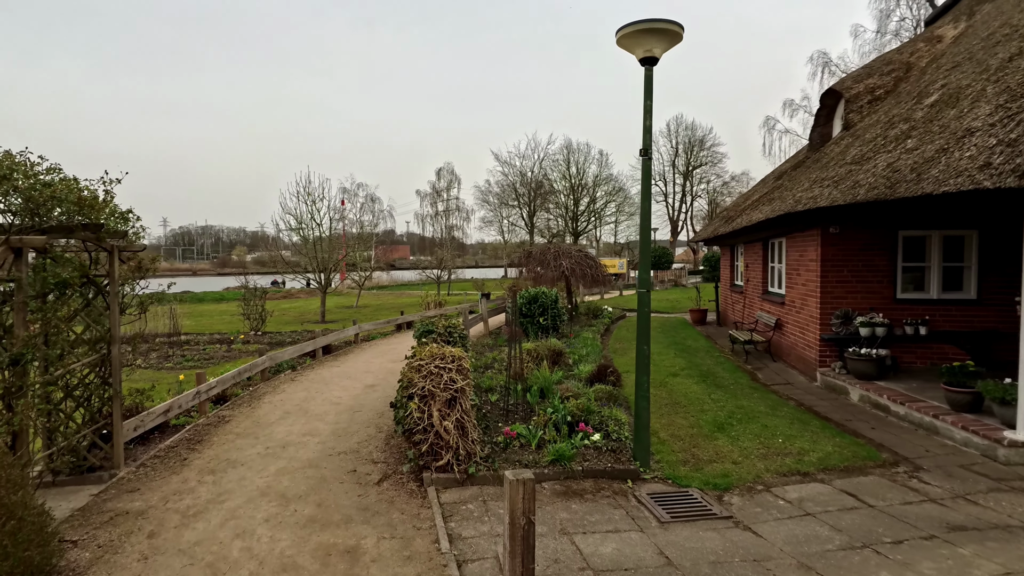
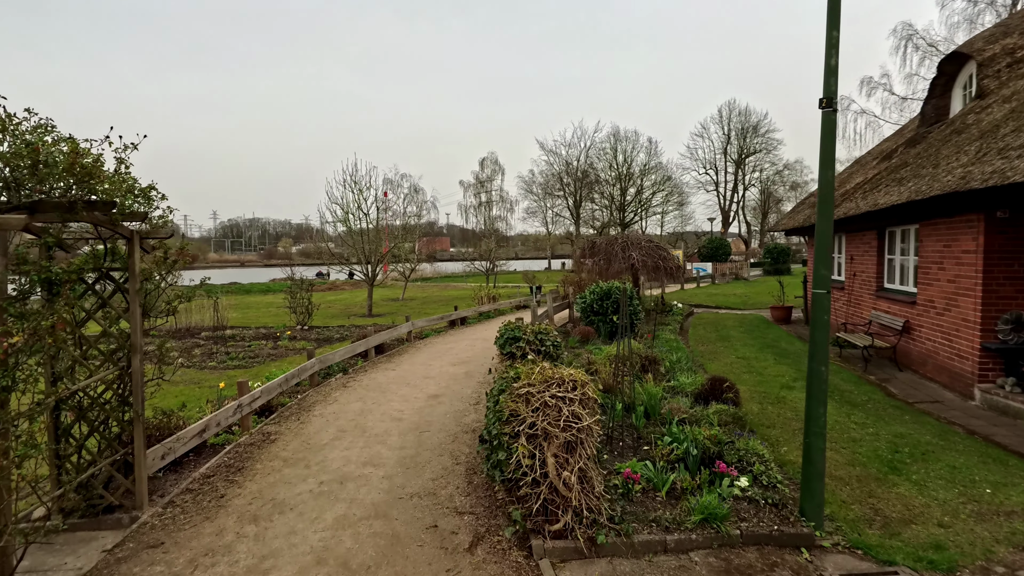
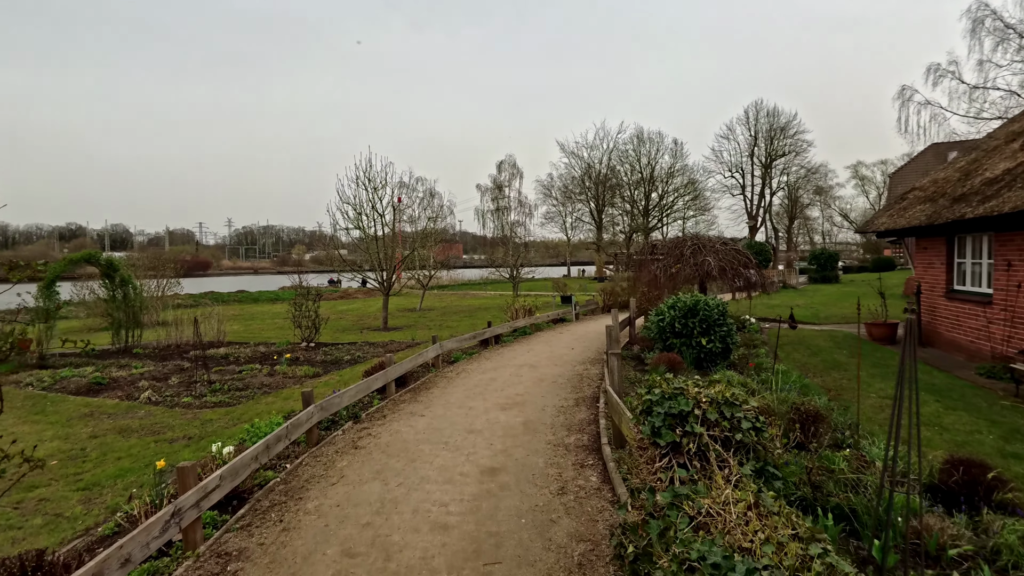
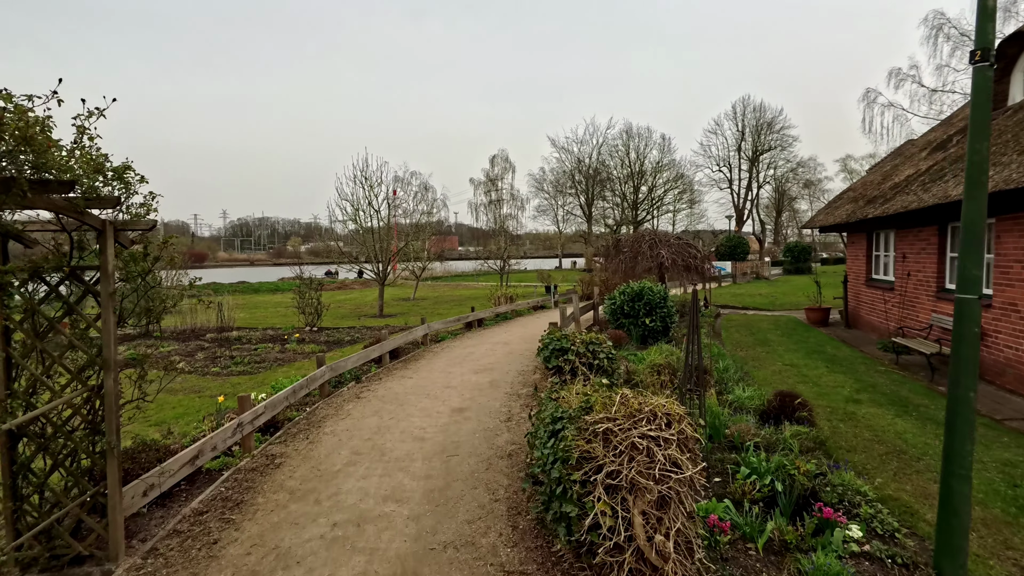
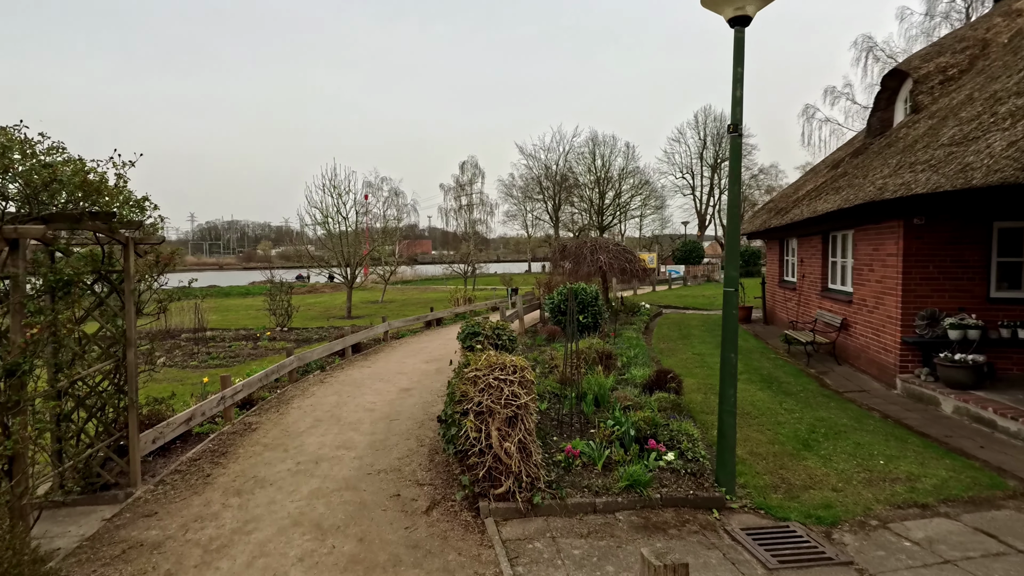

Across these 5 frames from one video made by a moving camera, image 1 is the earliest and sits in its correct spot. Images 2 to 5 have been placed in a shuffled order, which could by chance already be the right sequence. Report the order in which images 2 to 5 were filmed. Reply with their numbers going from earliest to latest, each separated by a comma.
5, 2, 4, 3
